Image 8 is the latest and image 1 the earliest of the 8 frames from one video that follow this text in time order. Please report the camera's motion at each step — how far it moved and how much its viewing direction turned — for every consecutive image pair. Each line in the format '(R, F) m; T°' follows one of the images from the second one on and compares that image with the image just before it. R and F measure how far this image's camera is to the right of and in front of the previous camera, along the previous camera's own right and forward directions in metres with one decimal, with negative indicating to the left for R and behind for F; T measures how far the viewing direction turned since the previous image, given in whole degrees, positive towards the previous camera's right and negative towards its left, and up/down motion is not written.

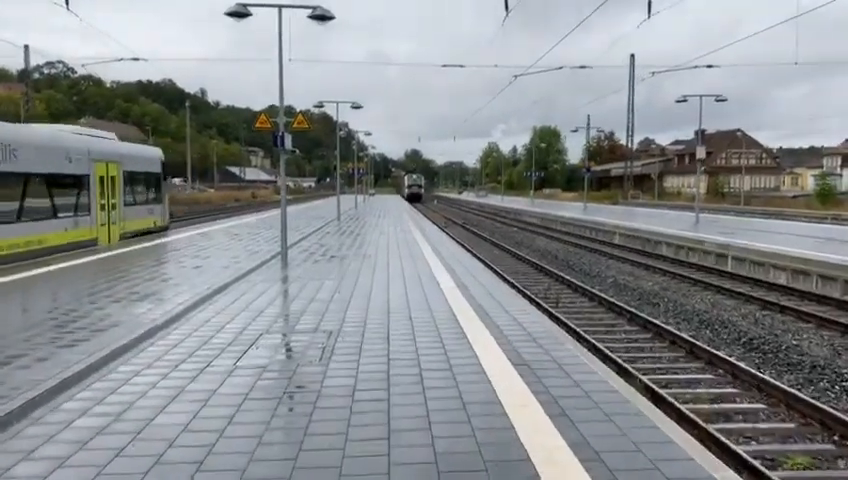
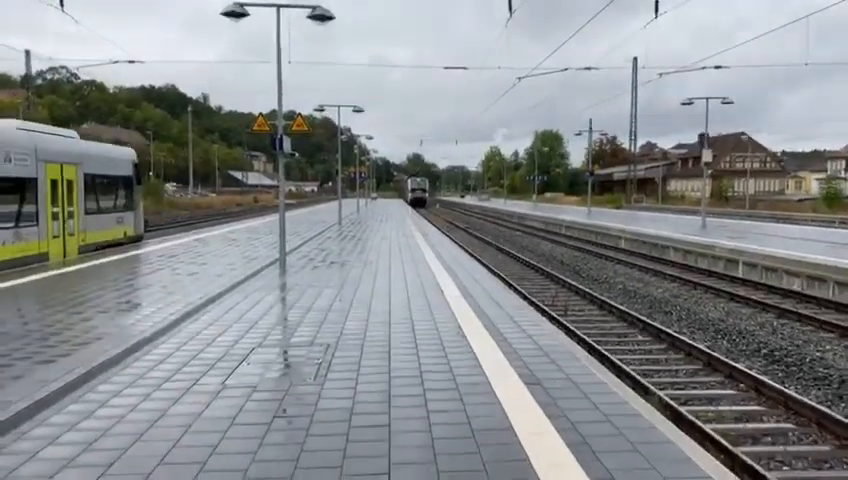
(0.0, +0.5) m; 0°
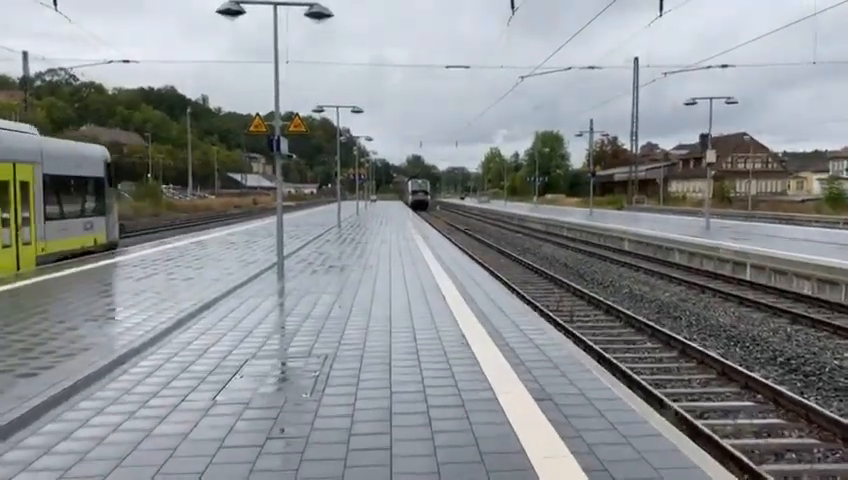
(0.0, +0.4) m; 0°
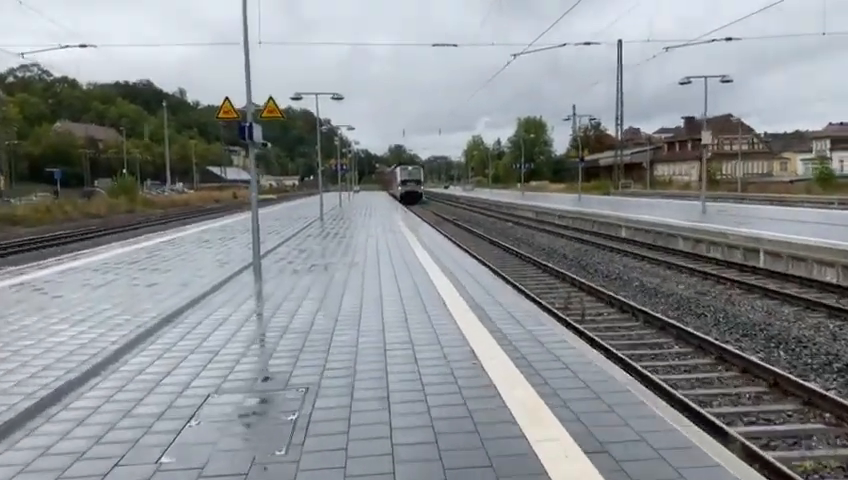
(-0.2, +1.4) m; +1°
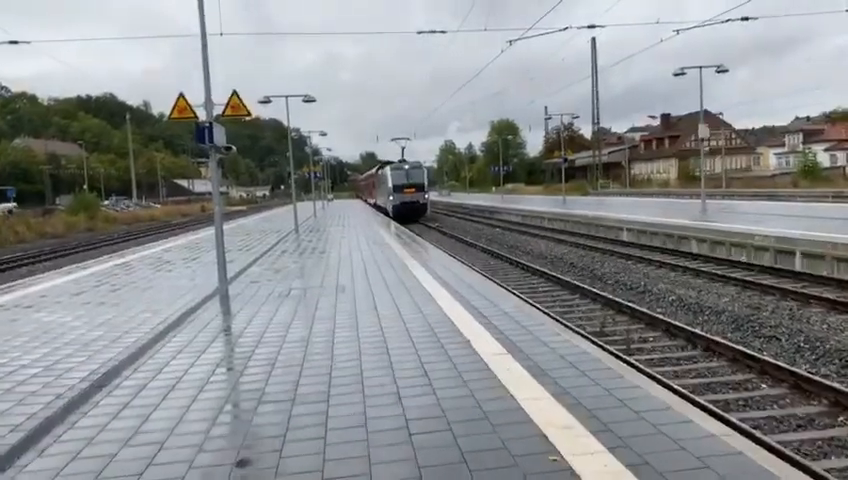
(-0.4, +2.2) m; +2°
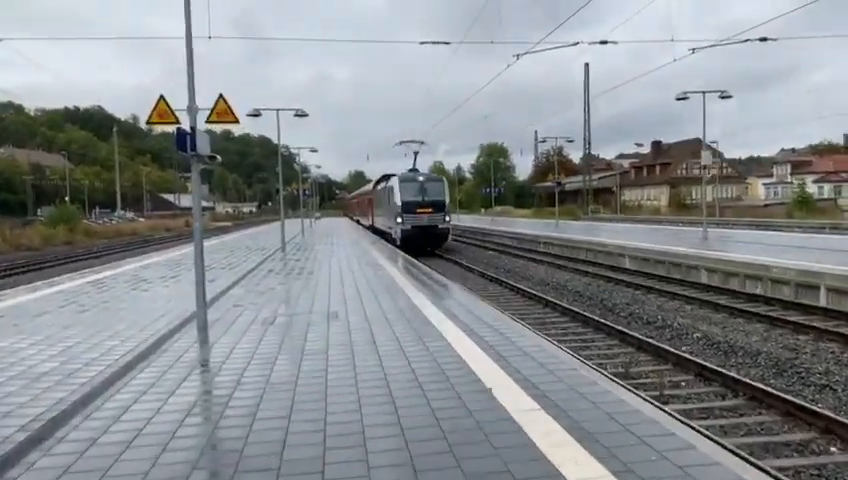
(-0.3, +1.2) m; +1°
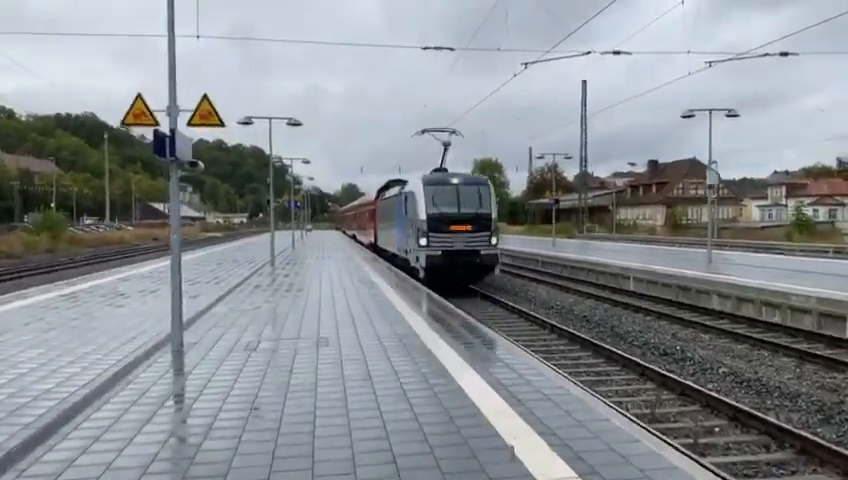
(-0.2, +1.0) m; +1°
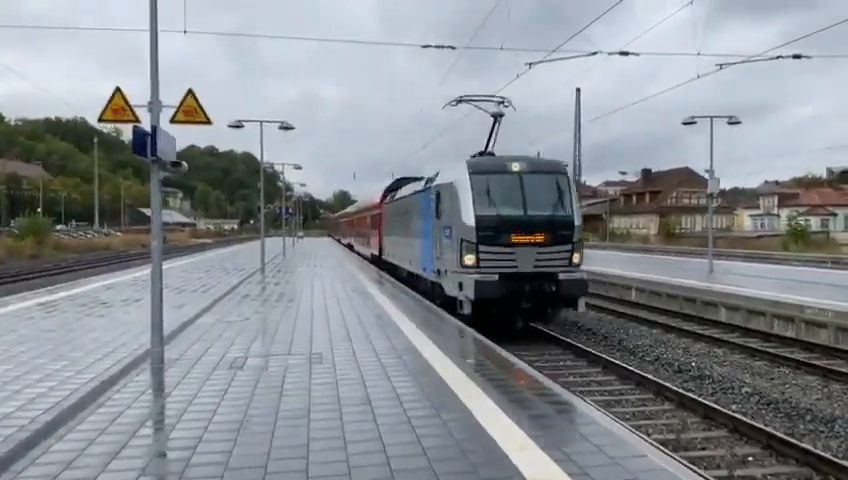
(-0.2, +0.7) m; +1°
